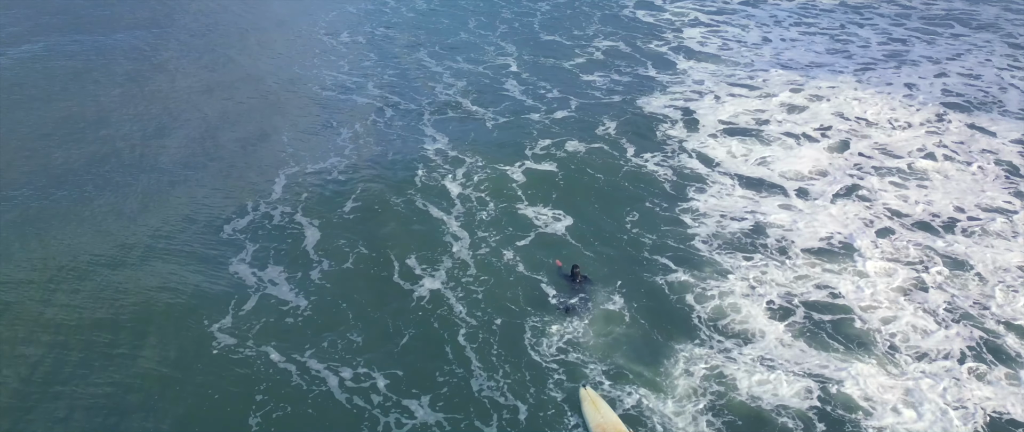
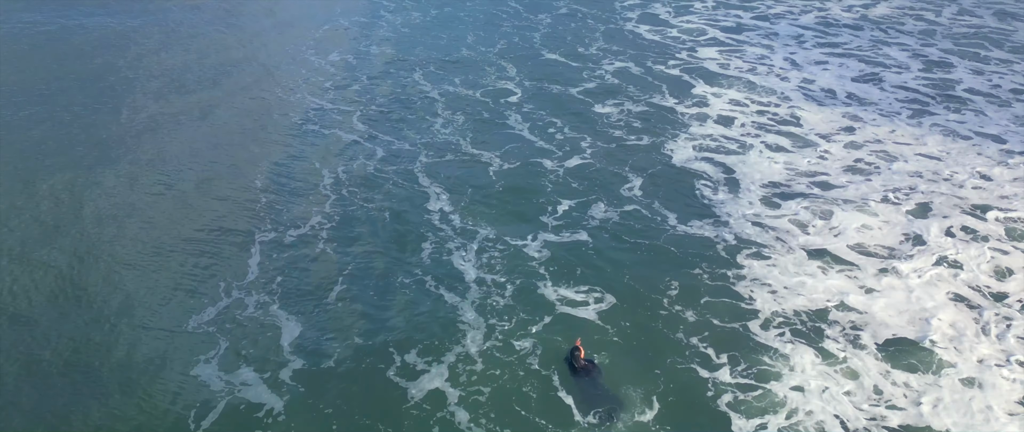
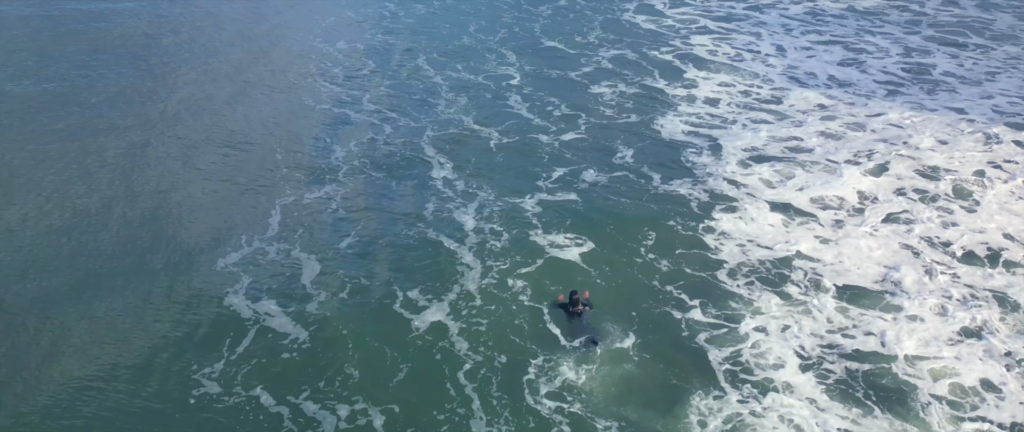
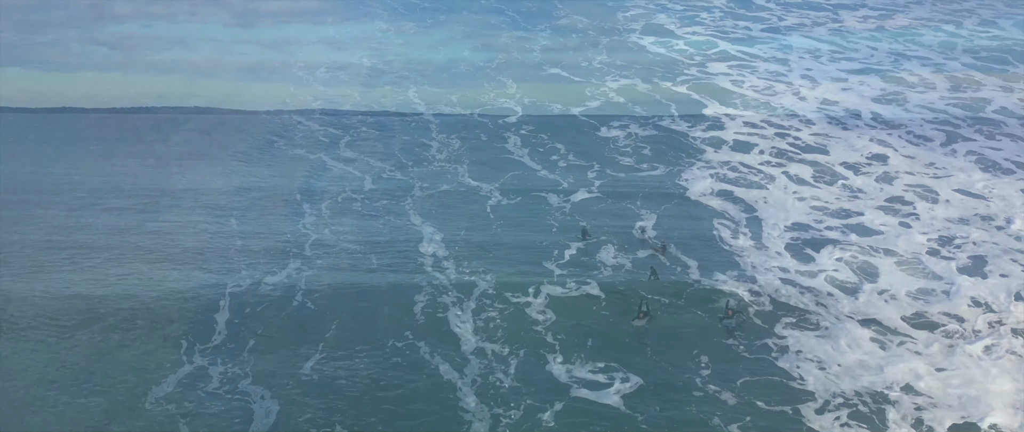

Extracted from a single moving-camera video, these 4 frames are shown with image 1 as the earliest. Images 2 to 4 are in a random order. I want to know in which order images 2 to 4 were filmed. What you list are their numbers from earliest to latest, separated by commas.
3, 2, 4
